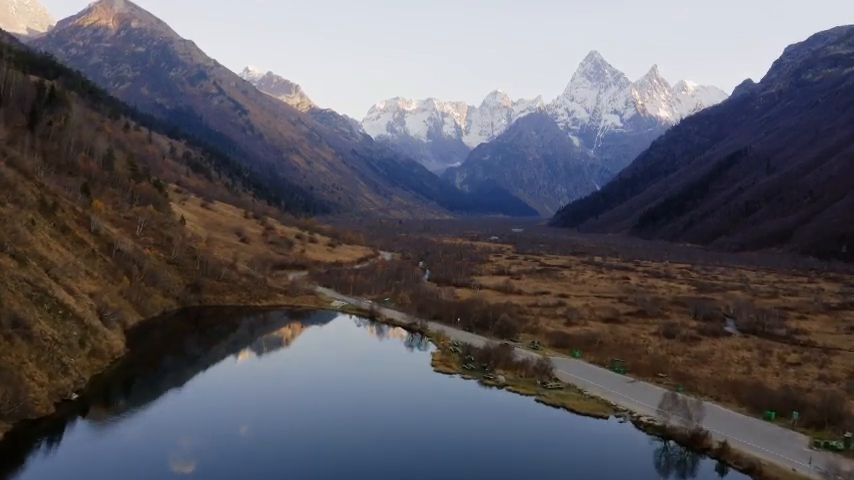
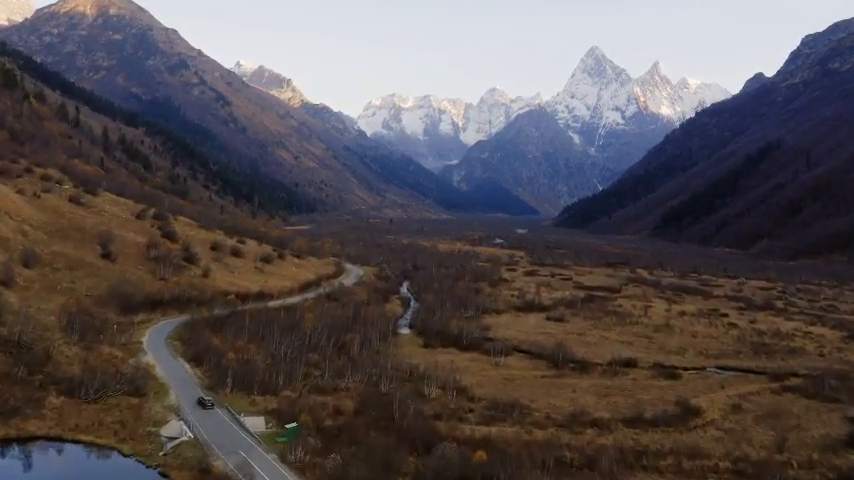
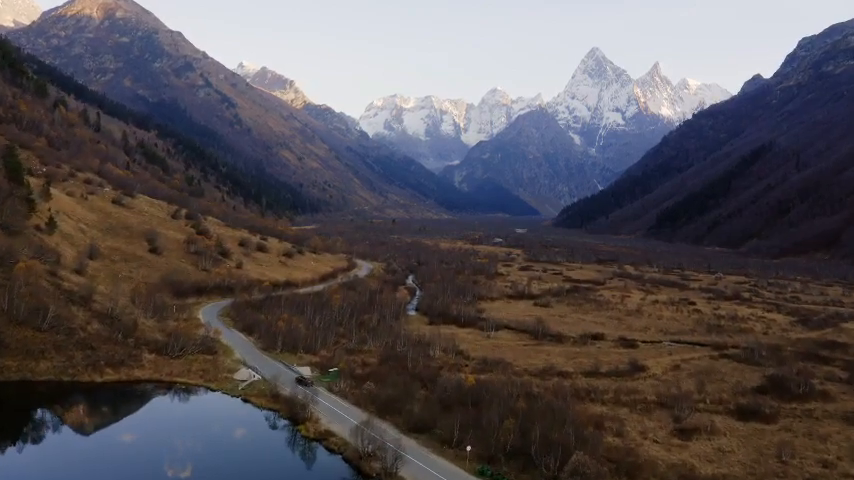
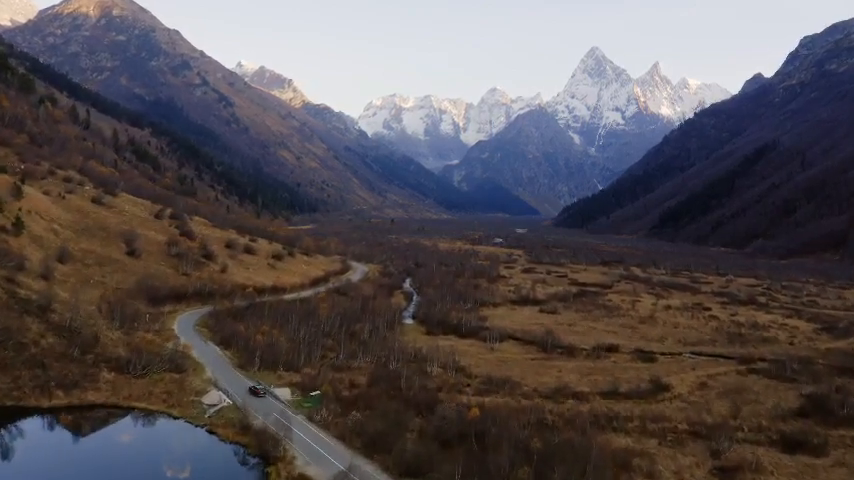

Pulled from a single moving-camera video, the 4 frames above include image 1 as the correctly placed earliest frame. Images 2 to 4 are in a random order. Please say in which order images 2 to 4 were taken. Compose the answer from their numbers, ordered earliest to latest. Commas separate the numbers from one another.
3, 4, 2
